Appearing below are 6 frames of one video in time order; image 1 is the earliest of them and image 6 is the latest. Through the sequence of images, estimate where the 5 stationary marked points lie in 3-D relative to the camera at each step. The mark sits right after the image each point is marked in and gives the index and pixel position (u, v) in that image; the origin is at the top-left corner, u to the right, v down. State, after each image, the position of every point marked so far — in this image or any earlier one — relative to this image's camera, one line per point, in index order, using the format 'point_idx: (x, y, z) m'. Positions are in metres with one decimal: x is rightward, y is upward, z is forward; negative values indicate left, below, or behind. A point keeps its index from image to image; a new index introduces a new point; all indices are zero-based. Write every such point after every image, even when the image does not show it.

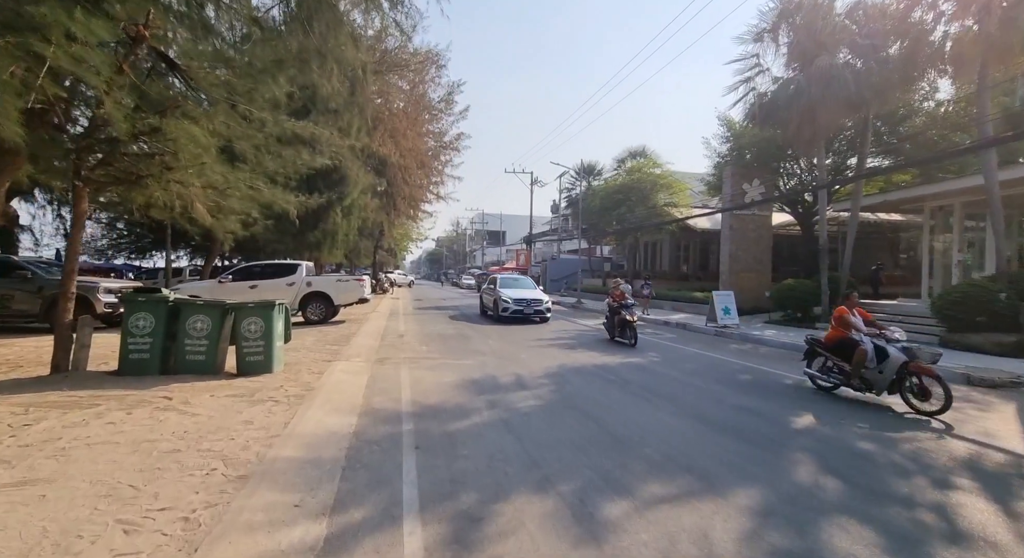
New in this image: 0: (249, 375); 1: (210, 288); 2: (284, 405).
0: (-4.1, -1.5, +7.8) m
1: (-9.5, -0.3, +16.0) m
2: (-2.8, -1.6, +6.2) m
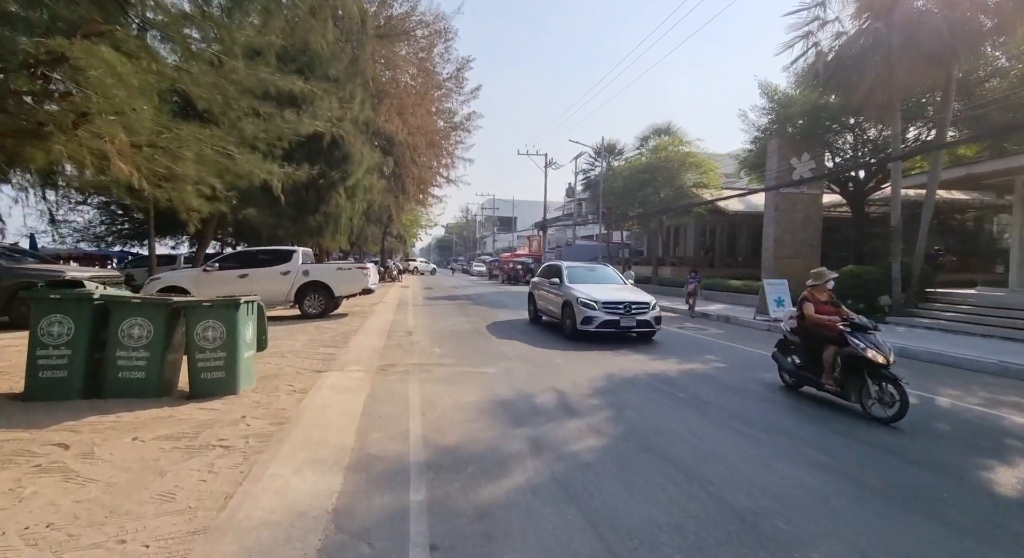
0: (-3.6, -1.4, +5.8) m
1: (-8.8, +0.1, +14.1) m
2: (-2.3, -1.5, +4.2) m
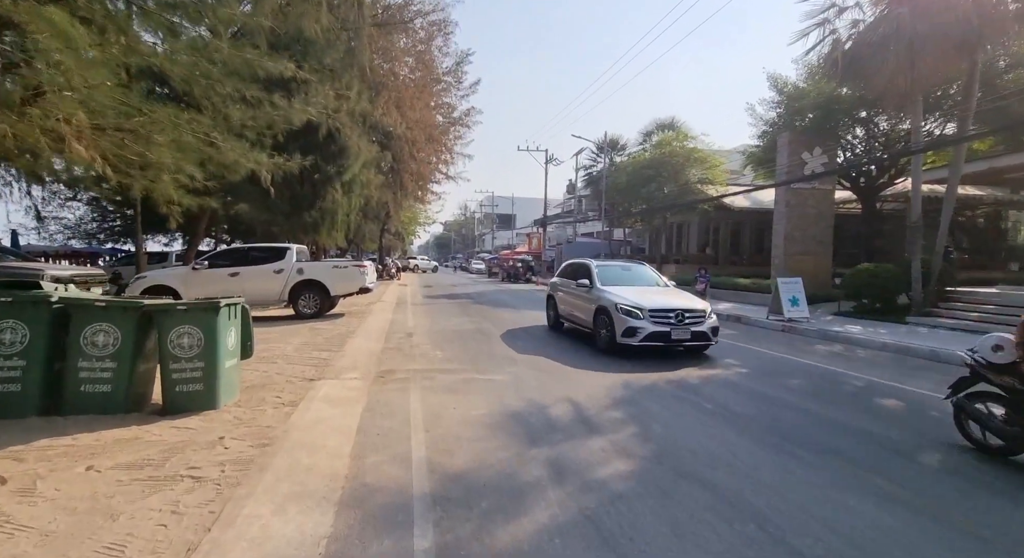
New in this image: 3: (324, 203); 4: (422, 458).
0: (-3.4, -1.4, +5.2) m
1: (-8.7, +0.1, +13.4) m
2: (-2.1, -1.5, +3.5) m
3: (-7.3, +3.0, +19.7) m
4: (-0.8, -1.6, +4.6) m
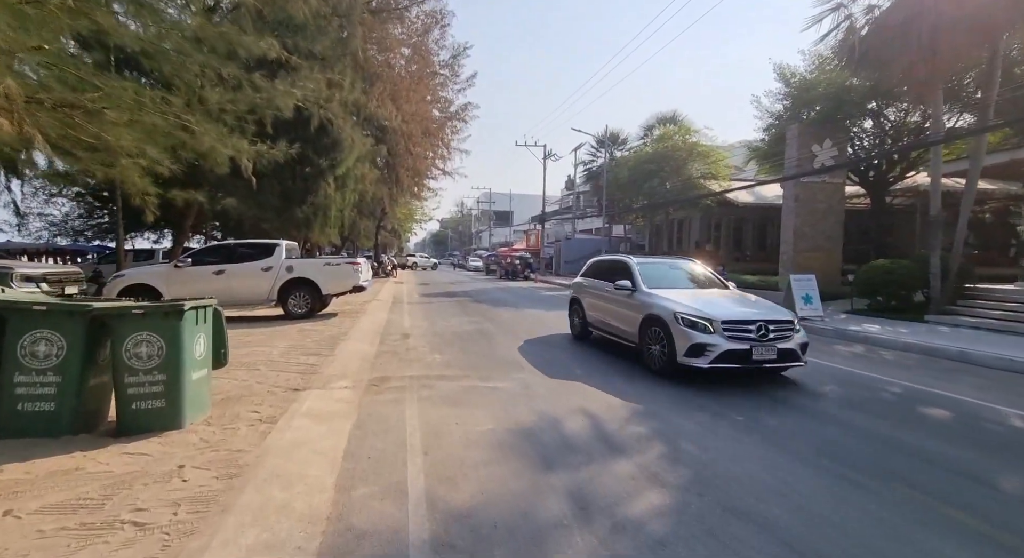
0: (-3.3, -1.4, +4.4) m
1: (-8.7, +0.1, +12.6) m
2: (-2.0, -1.5, +2.8) m
3: (-7.3, +3.0, +19.0) m
4: (-0.7, -1.6, +3.8) m
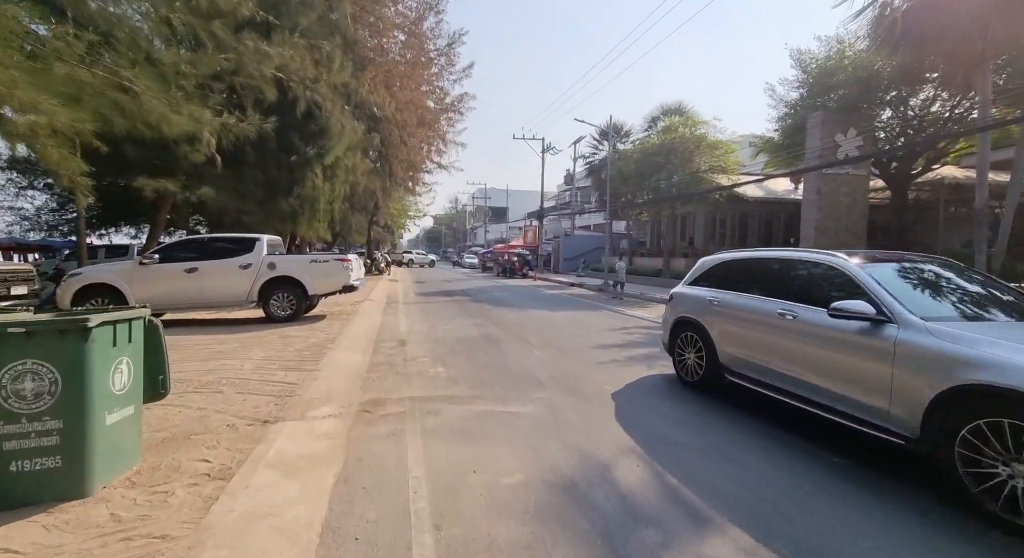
0: (-3.0, -1.4, +3.1) m
1: (-8.5, +0.2, +11.2) m
2: (-1.7, -1.5, +1.5) m
3: (-7.2, +3.1, +17.5) m
4: (-0.4, -1.6, +2.5) m
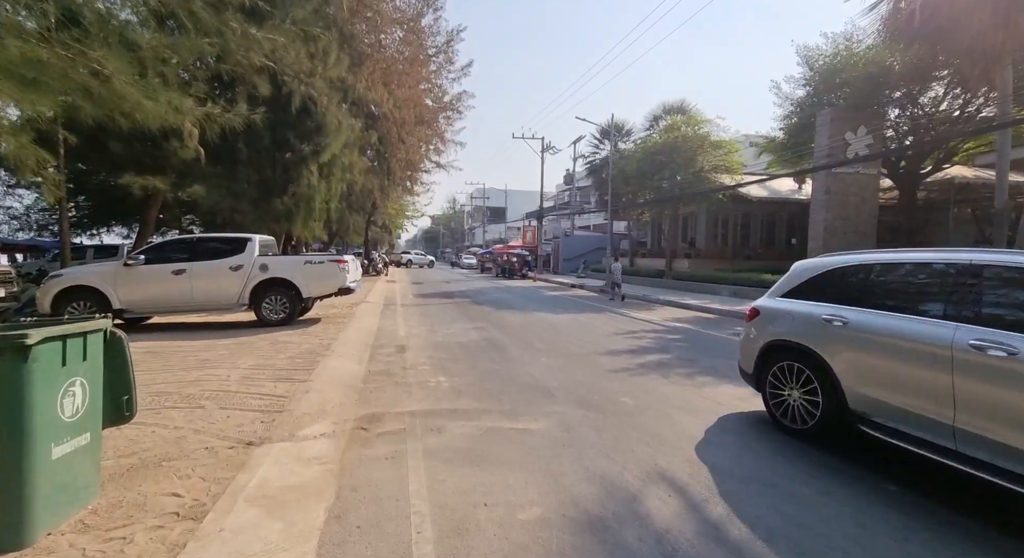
0: (-2.9, -1.4, +2.6) m
1: (-8.4, +0.1, +10.6) m
2: (-1.6, -1.6, +1.0) m
3: (-7.2, +3.1, +17.0) m
4: (-0.3, -1.7, +2.0) m
